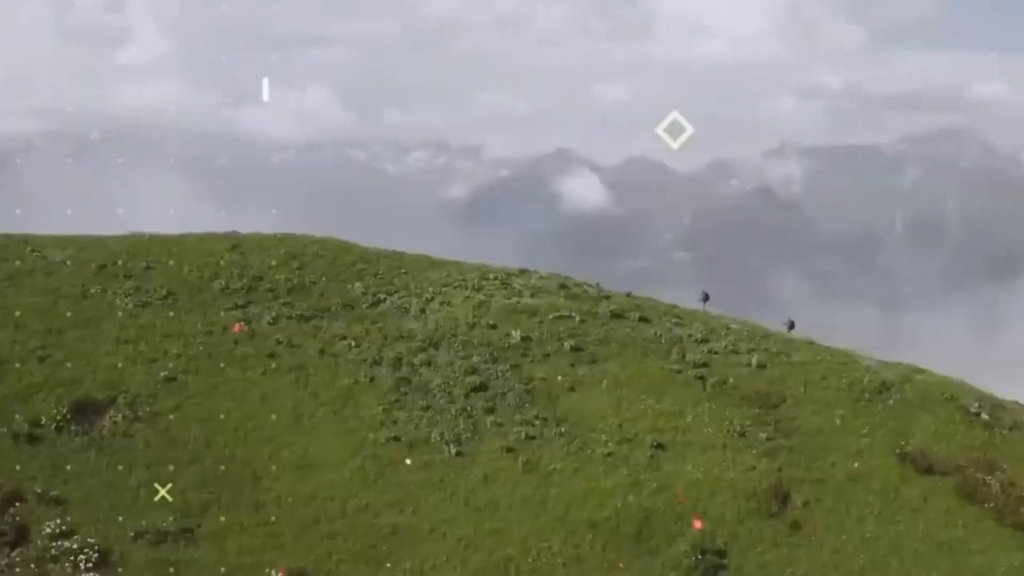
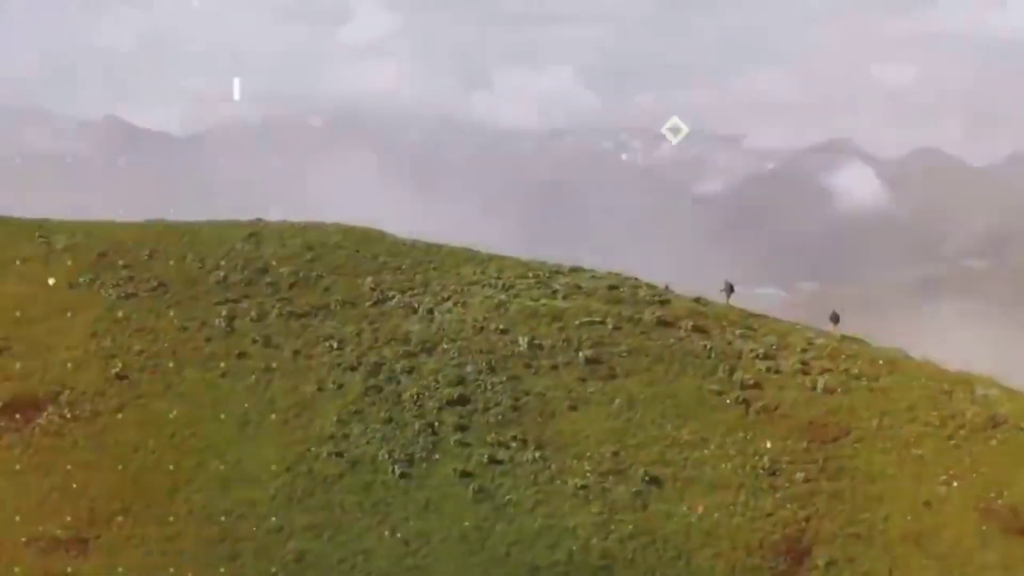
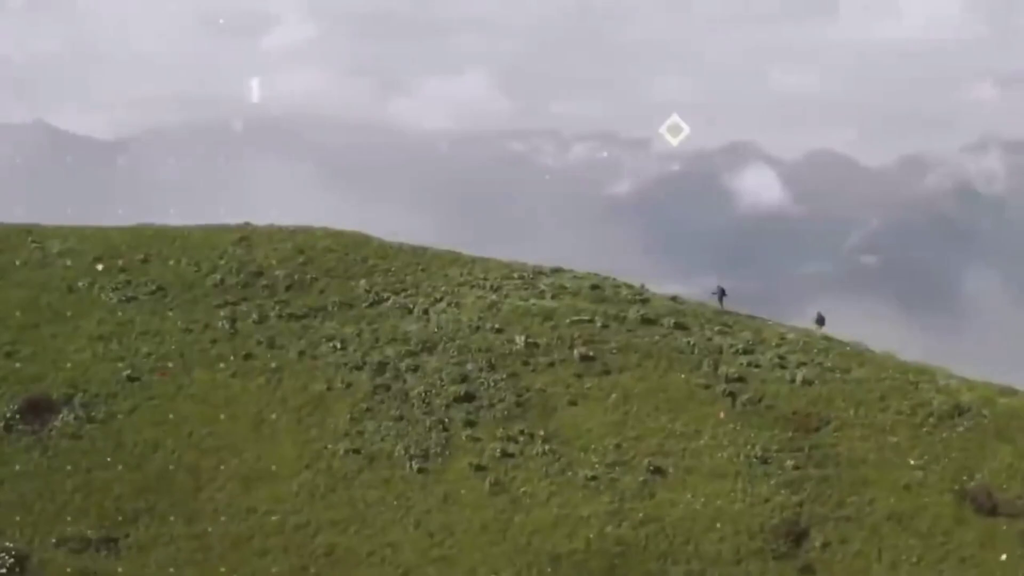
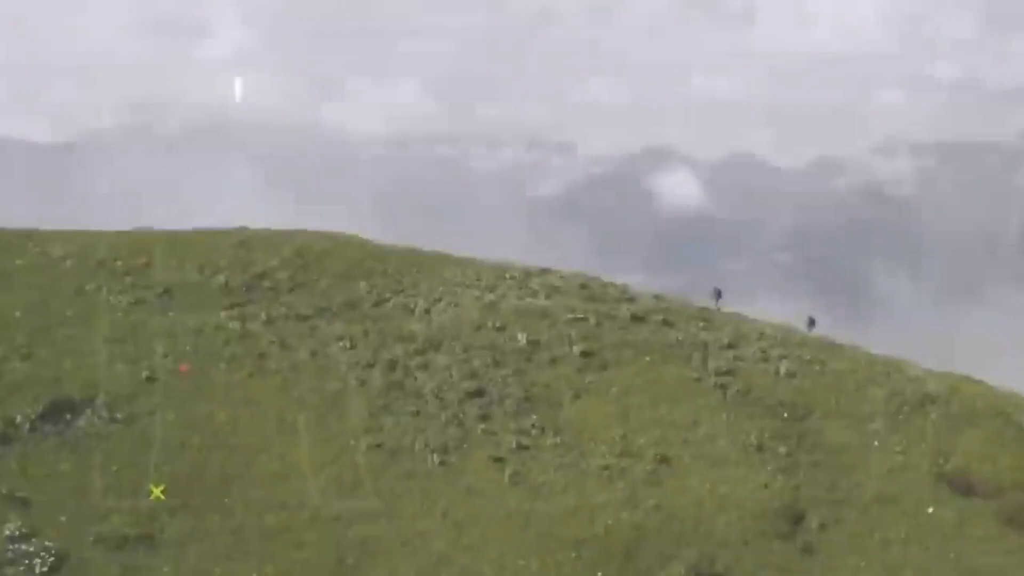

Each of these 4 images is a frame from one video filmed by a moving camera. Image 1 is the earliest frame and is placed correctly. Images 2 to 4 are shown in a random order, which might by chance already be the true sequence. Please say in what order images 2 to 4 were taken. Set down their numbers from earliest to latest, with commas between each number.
4, 3, 2
